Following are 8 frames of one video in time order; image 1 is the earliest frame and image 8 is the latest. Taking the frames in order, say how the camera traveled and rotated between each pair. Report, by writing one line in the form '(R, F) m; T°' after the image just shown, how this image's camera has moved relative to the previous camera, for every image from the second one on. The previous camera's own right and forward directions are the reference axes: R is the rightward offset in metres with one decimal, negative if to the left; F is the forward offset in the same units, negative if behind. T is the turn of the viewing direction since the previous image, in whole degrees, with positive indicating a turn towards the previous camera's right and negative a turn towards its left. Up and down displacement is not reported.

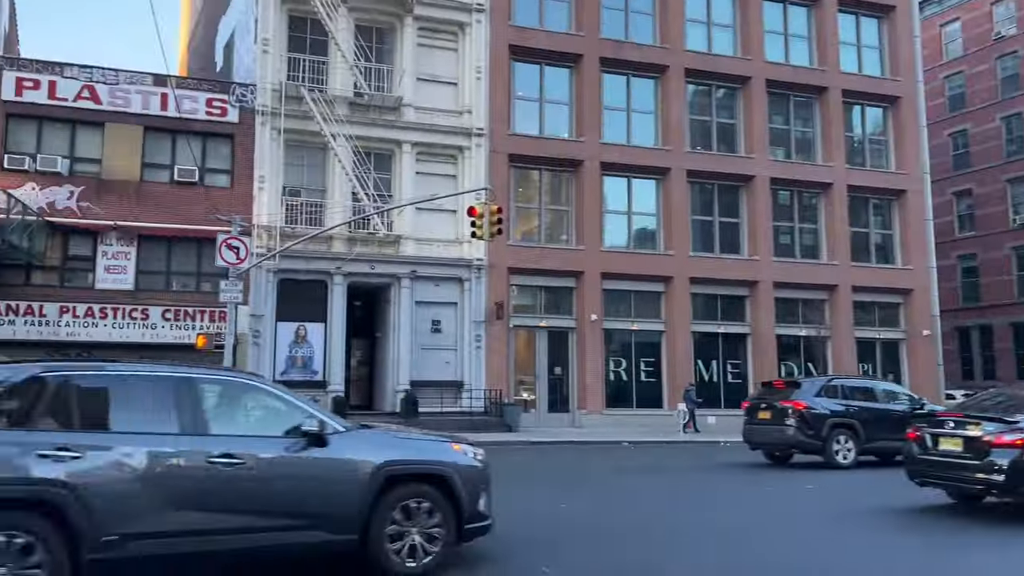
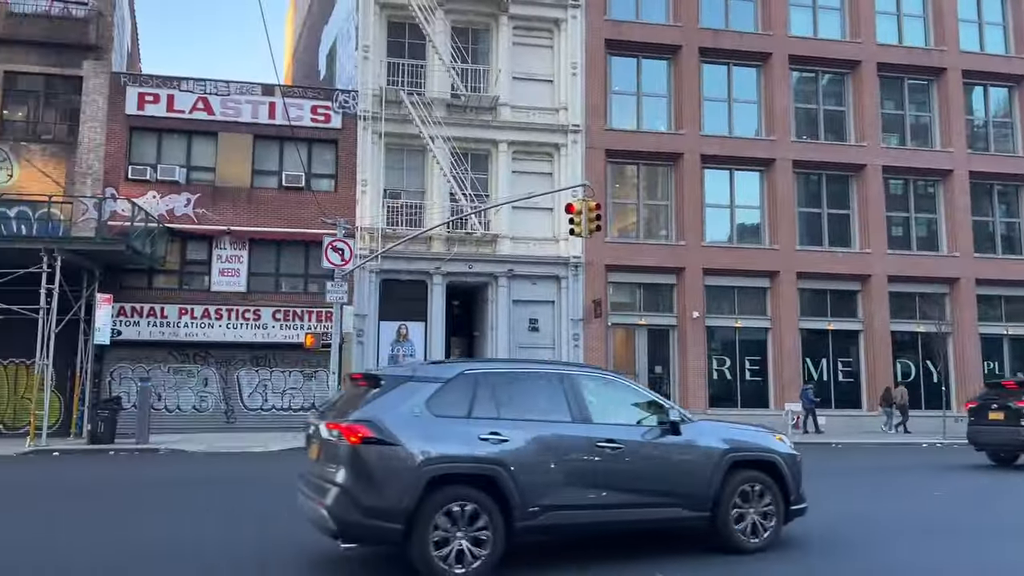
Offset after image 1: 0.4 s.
(-0.1, +0.1) m; -7°
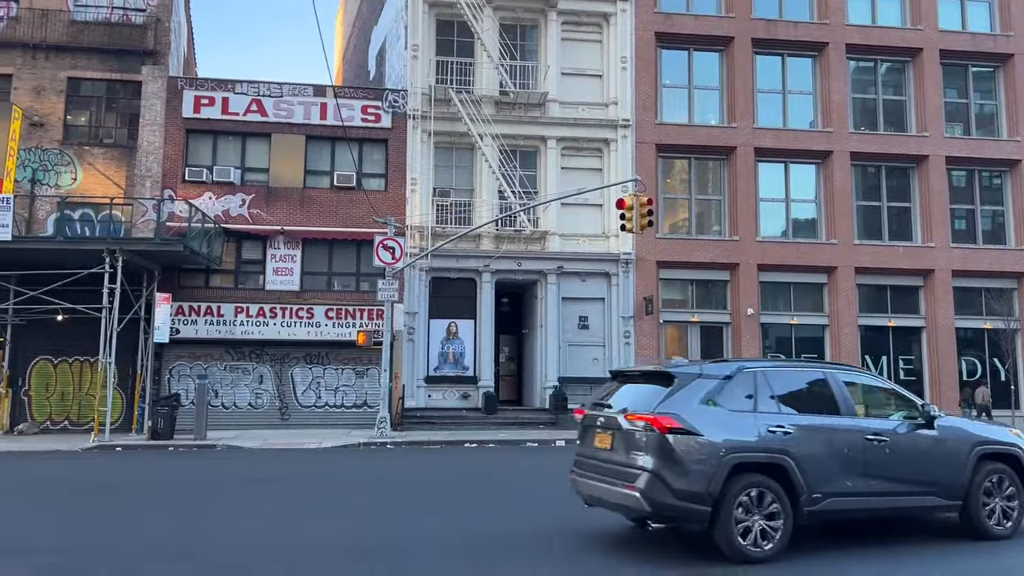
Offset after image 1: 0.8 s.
(0.0, +0.1) m; -4°
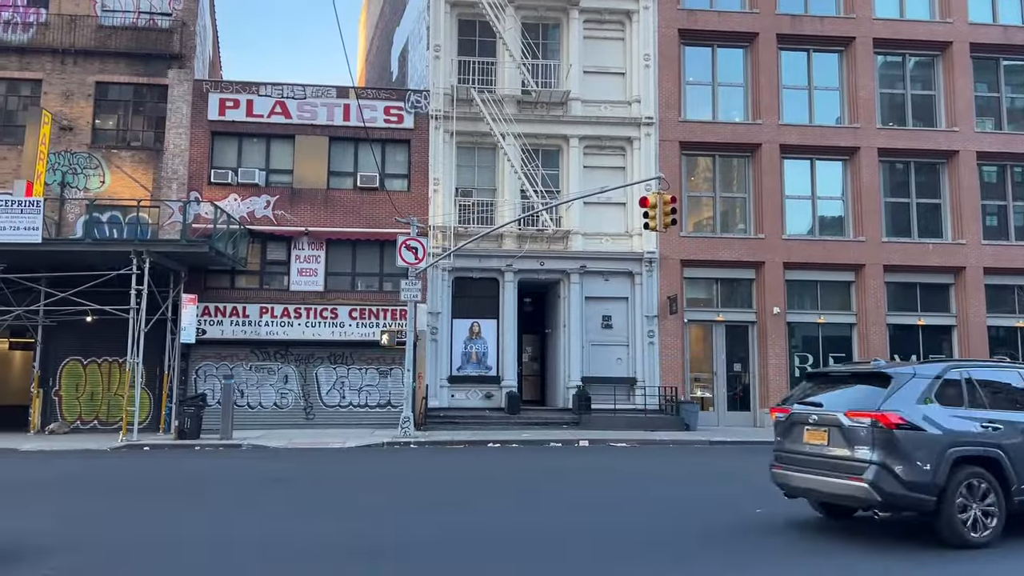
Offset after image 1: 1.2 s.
(0.0, 0.0) m; -2°
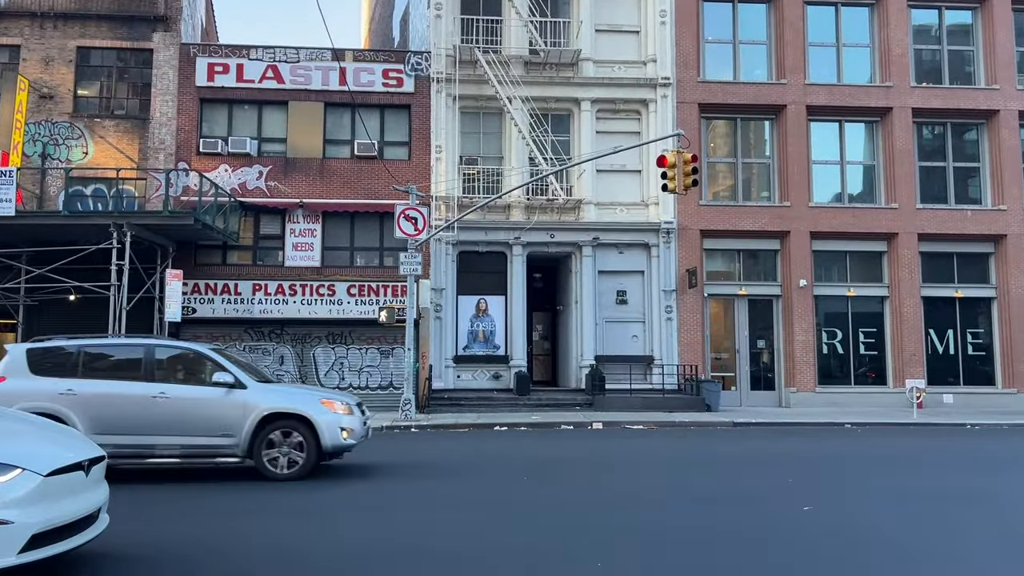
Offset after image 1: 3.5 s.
(+0.1, +1.4) m; -1°
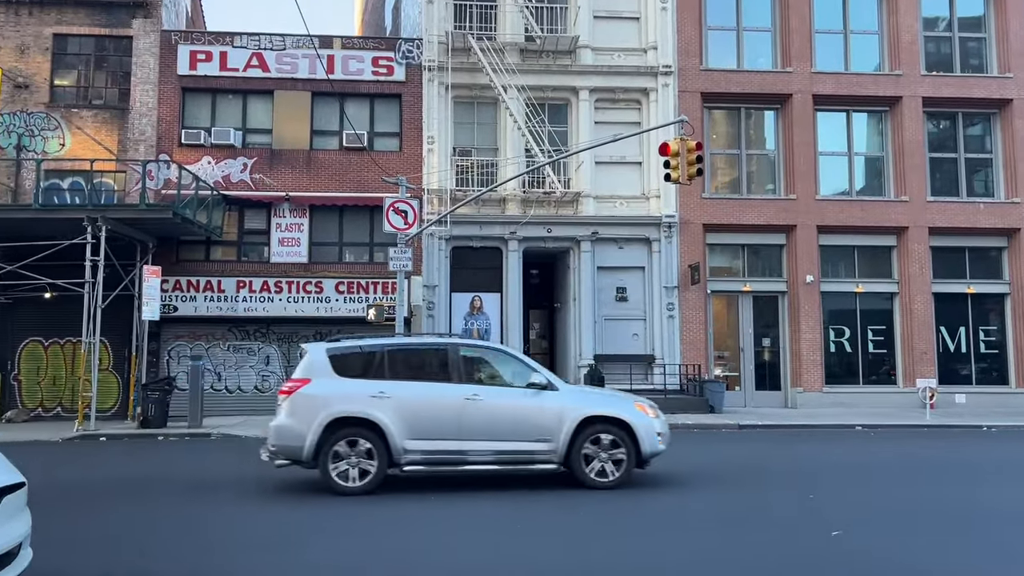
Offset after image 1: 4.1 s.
(+0.1, +0.8) m; 0°
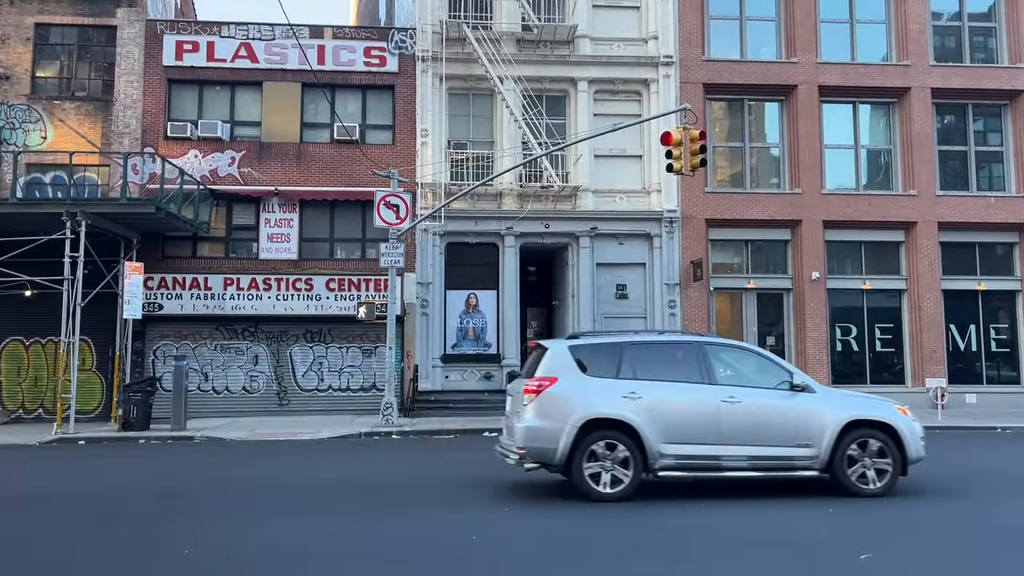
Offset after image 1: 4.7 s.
(+0.1, +0.6) m; 0°
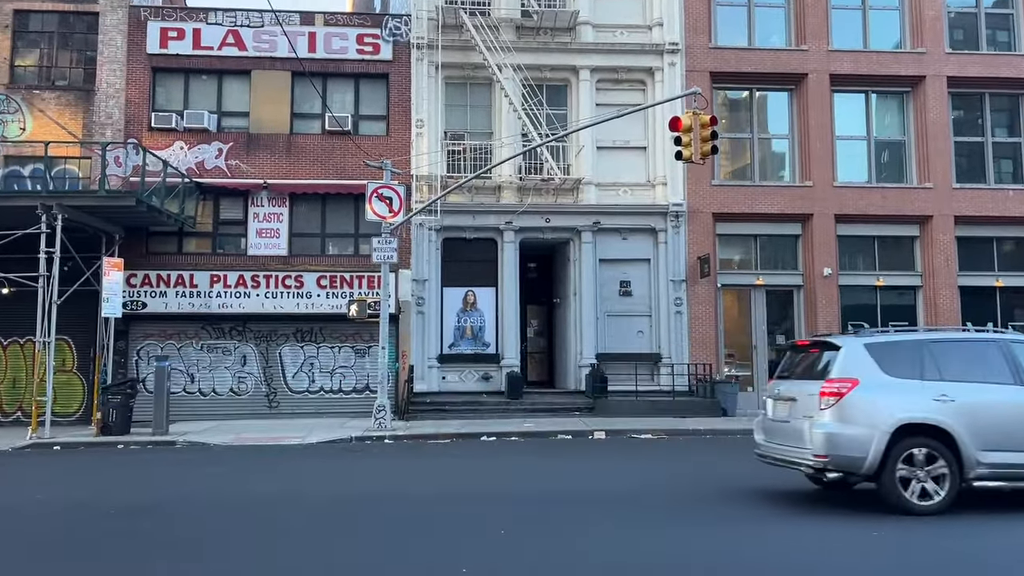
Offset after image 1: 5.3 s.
(0.0, +0.8) m; 0°
